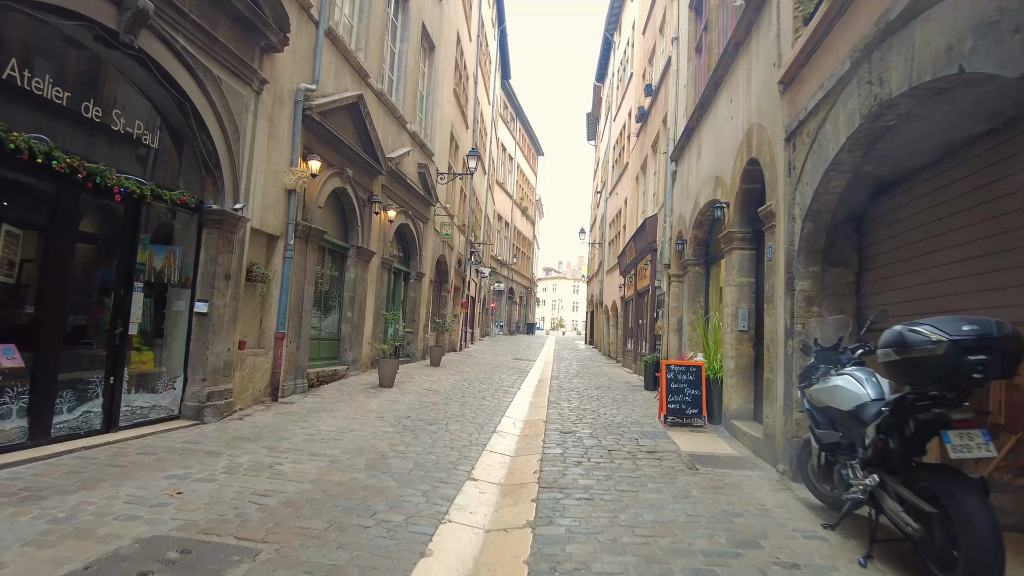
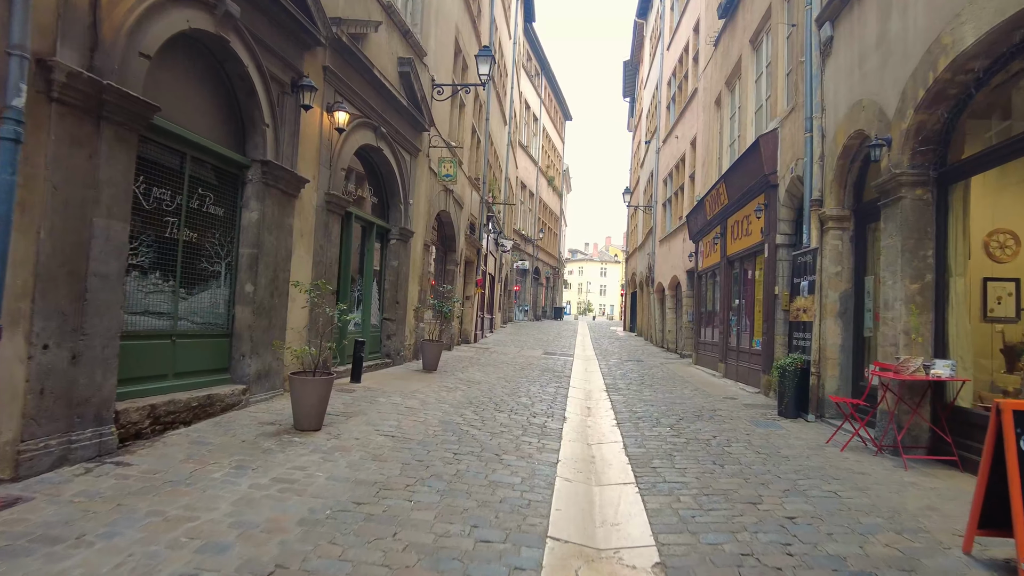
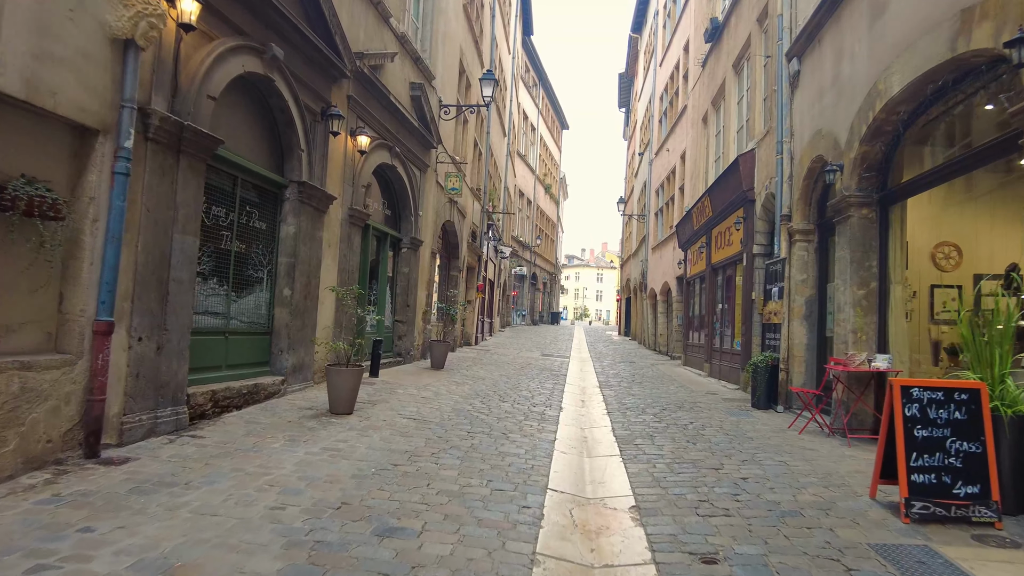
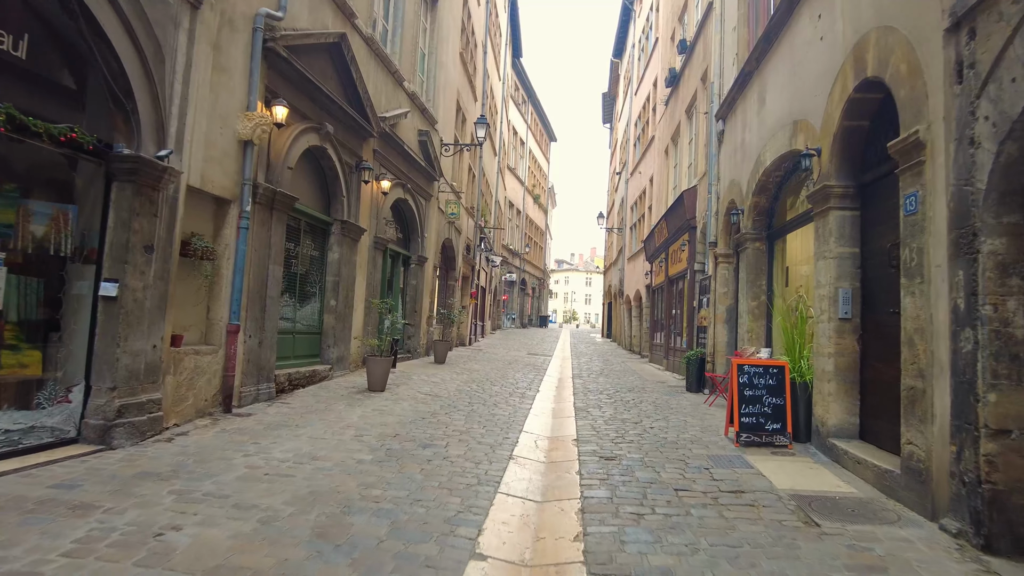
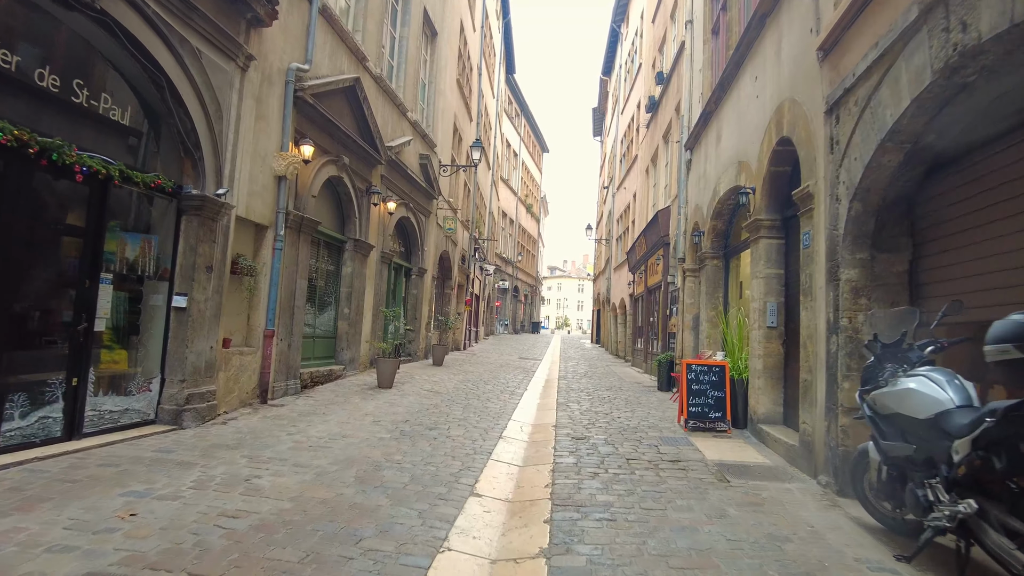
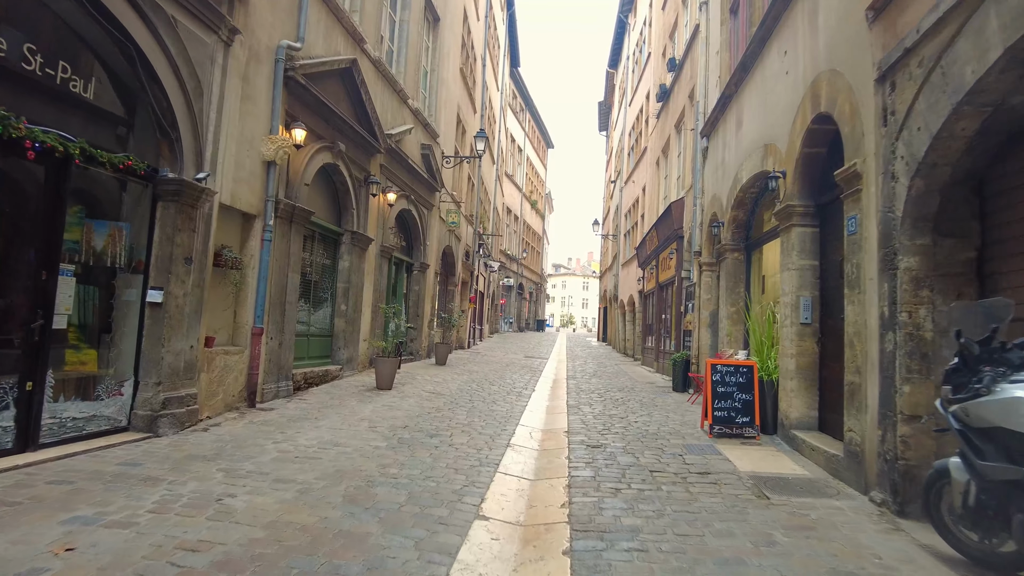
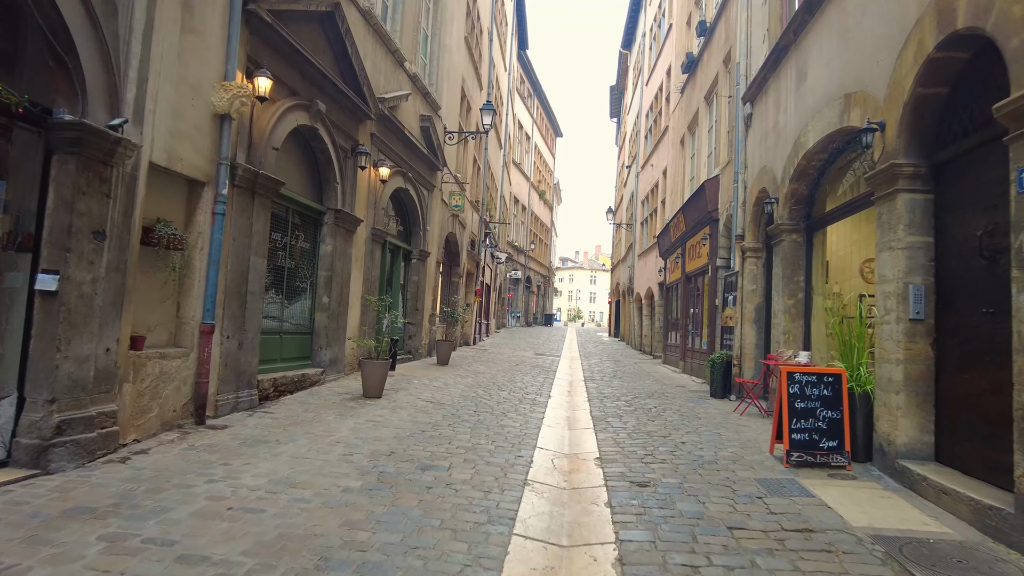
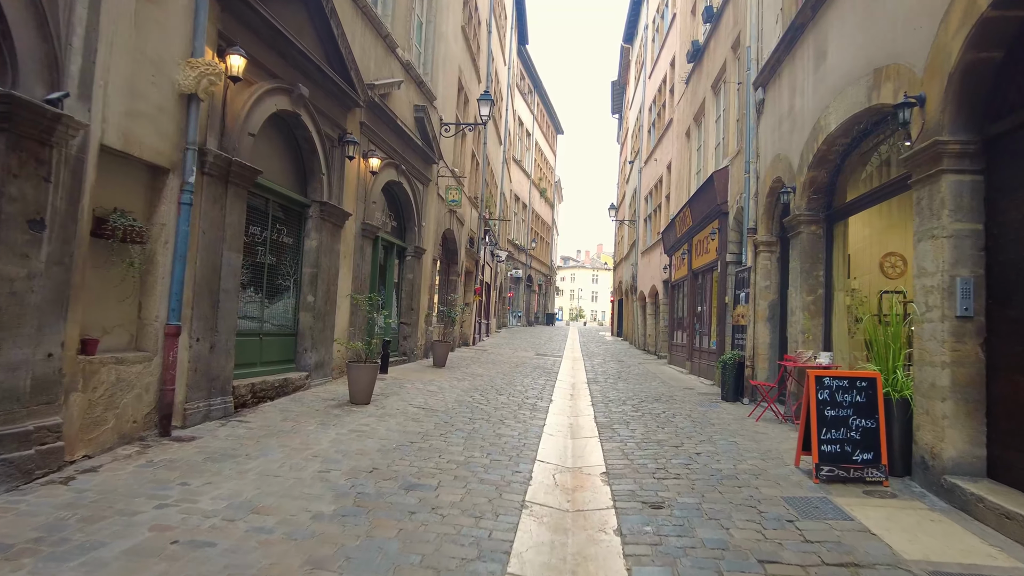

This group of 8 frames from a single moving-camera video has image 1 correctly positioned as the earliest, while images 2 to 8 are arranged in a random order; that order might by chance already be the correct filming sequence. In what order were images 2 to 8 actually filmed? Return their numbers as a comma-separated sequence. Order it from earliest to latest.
5, 6, 4, 7, 8, 3, 2
